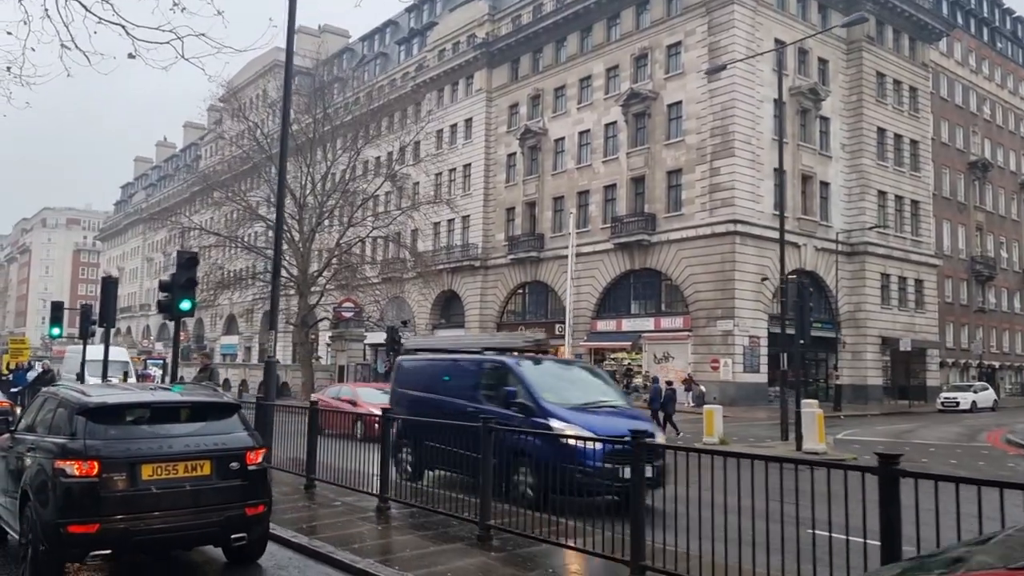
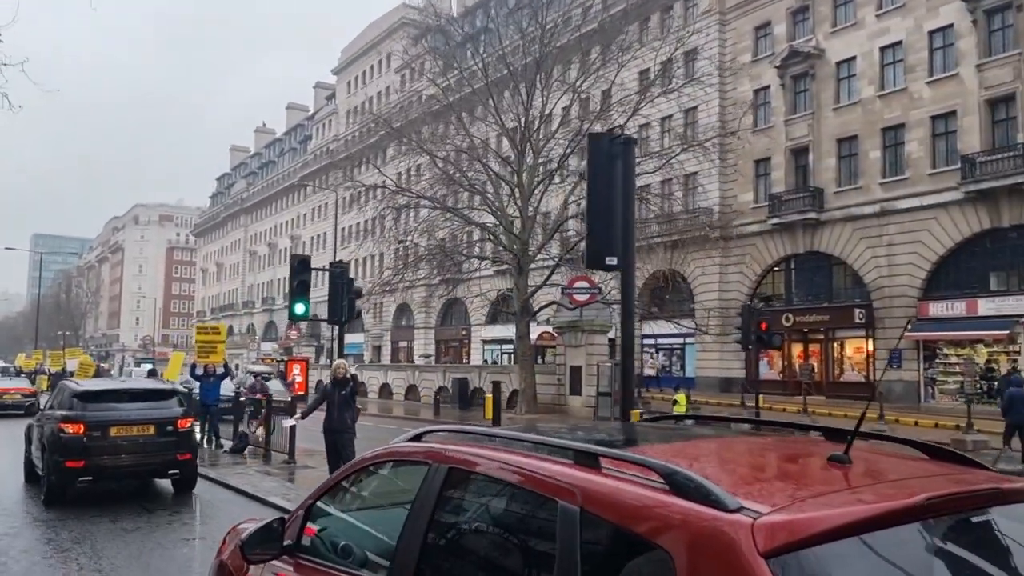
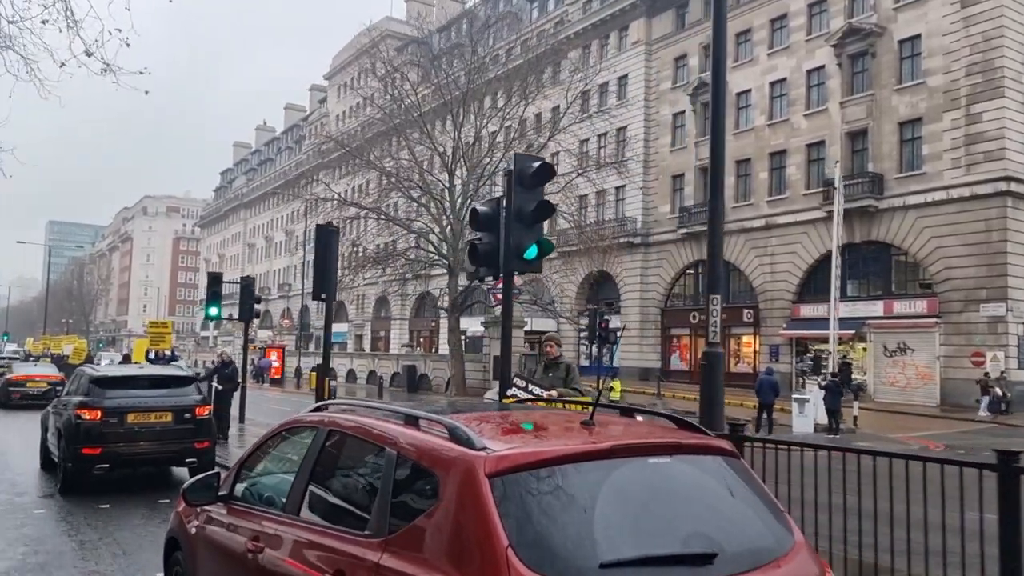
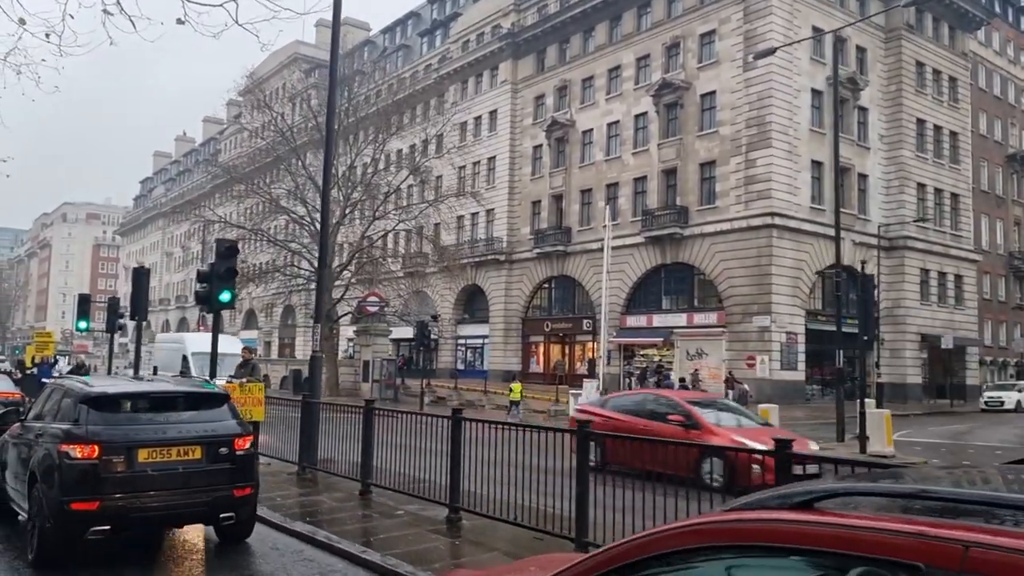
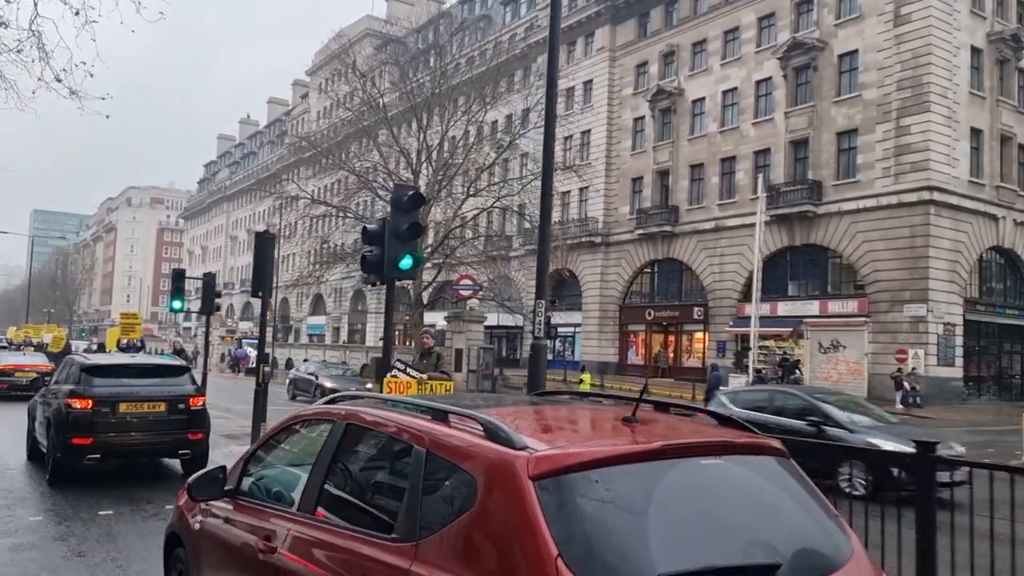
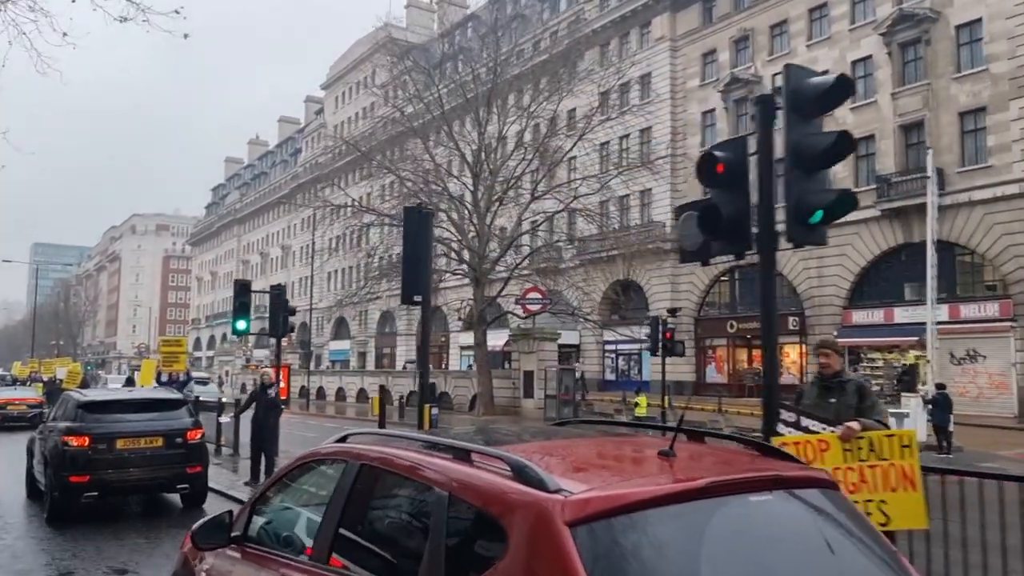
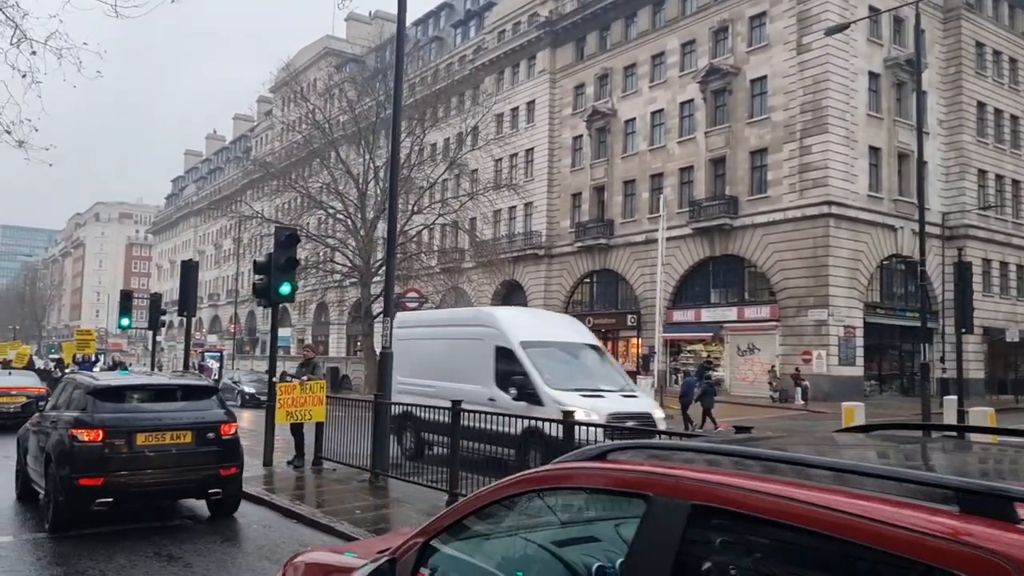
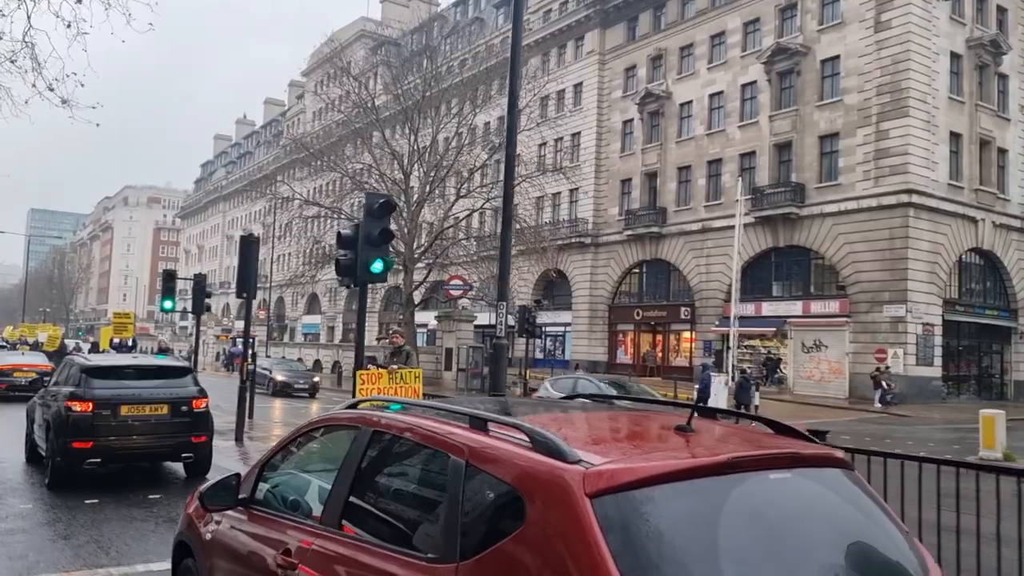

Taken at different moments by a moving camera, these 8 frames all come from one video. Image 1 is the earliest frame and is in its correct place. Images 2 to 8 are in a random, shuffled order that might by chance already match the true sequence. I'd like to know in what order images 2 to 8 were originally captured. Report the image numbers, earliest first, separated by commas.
4, 7, 8, 5, 3, 6, 2
